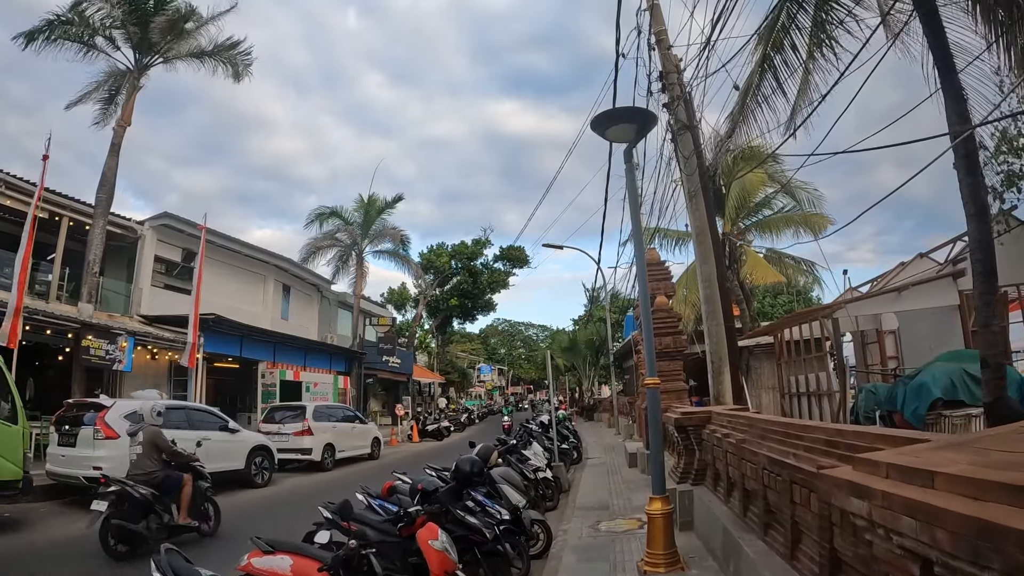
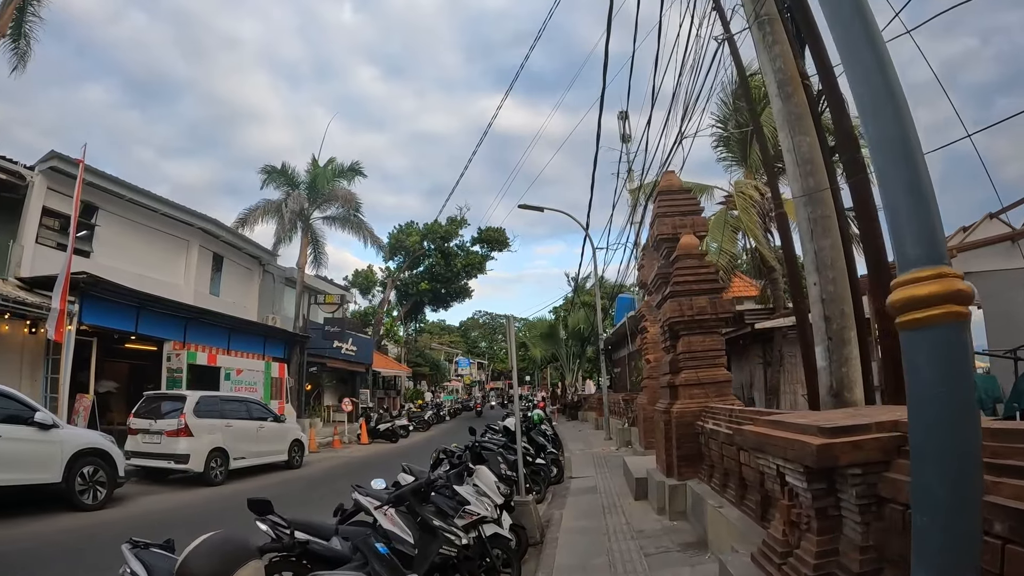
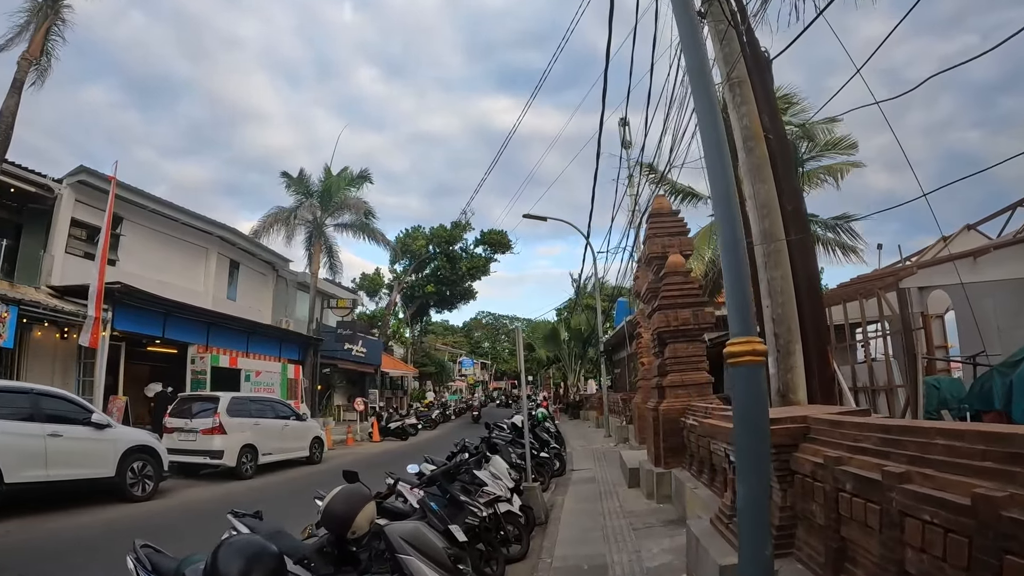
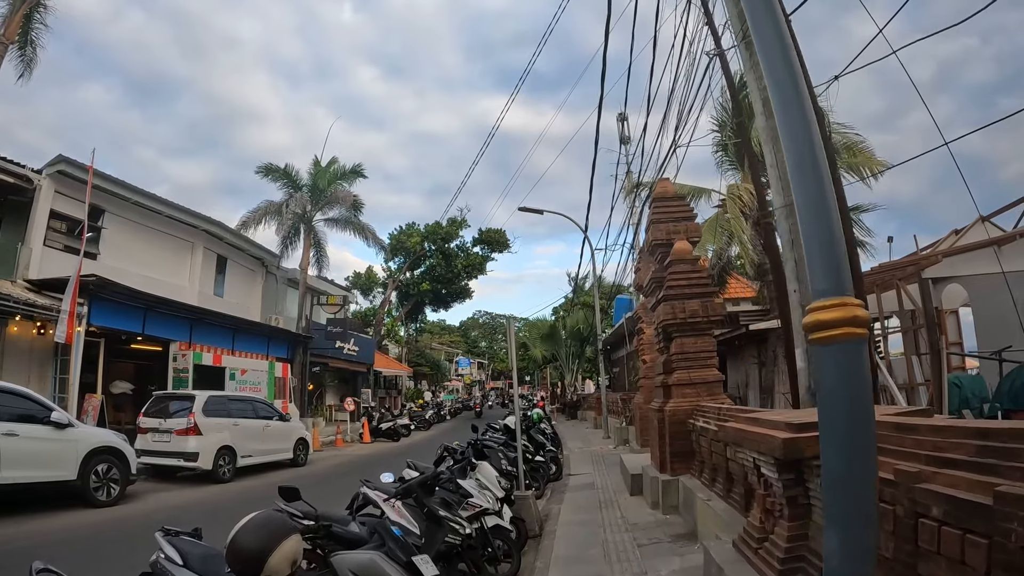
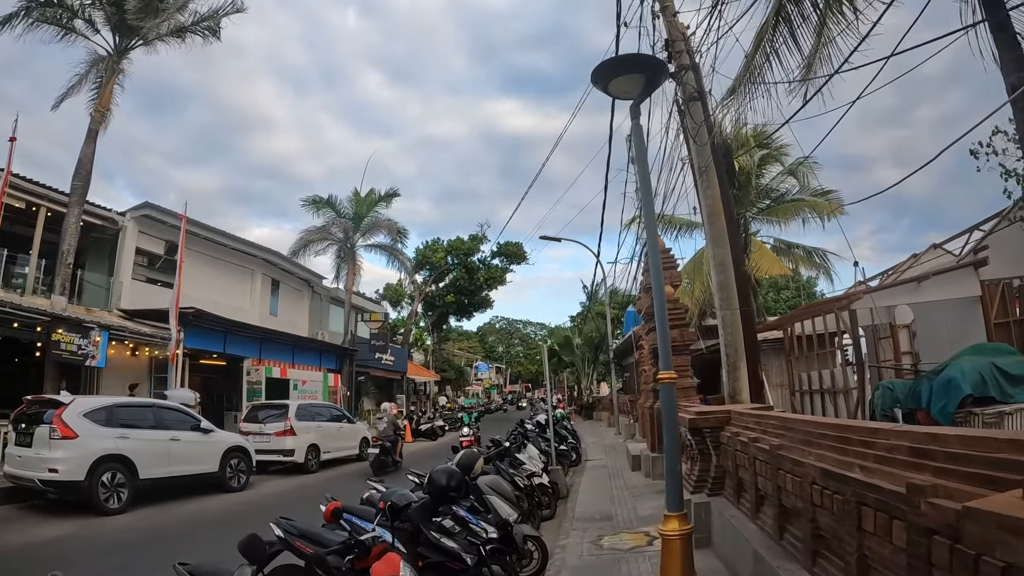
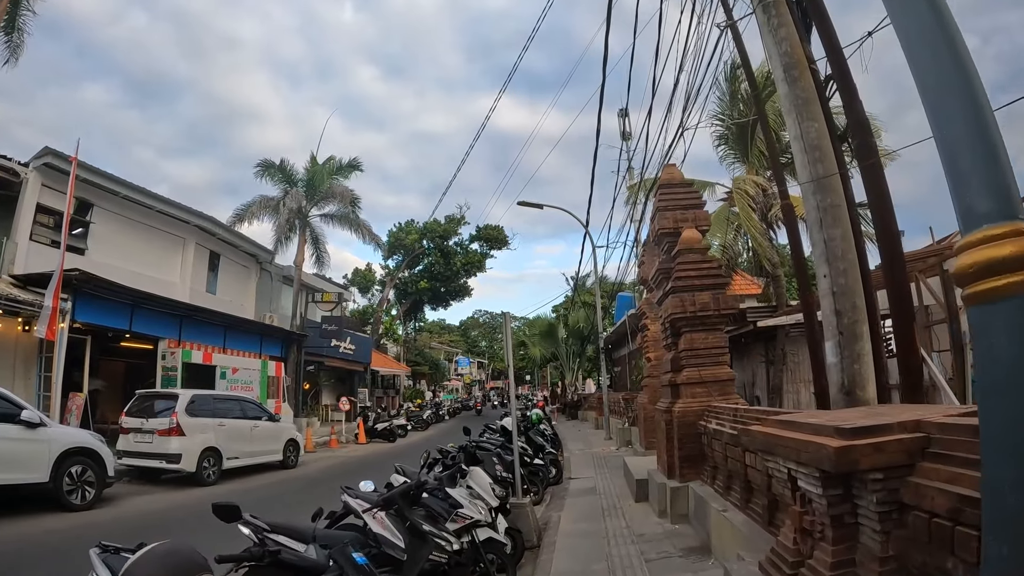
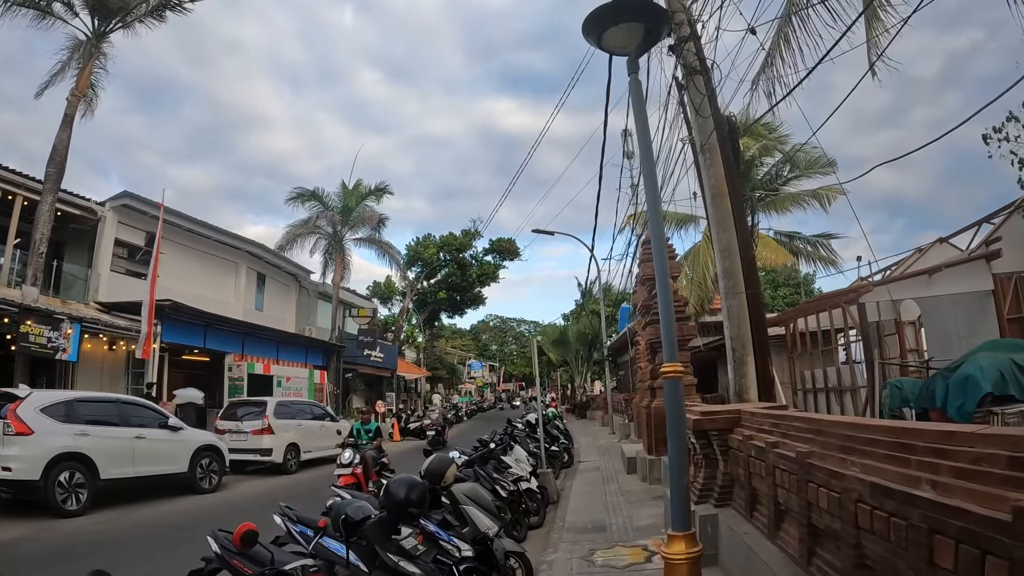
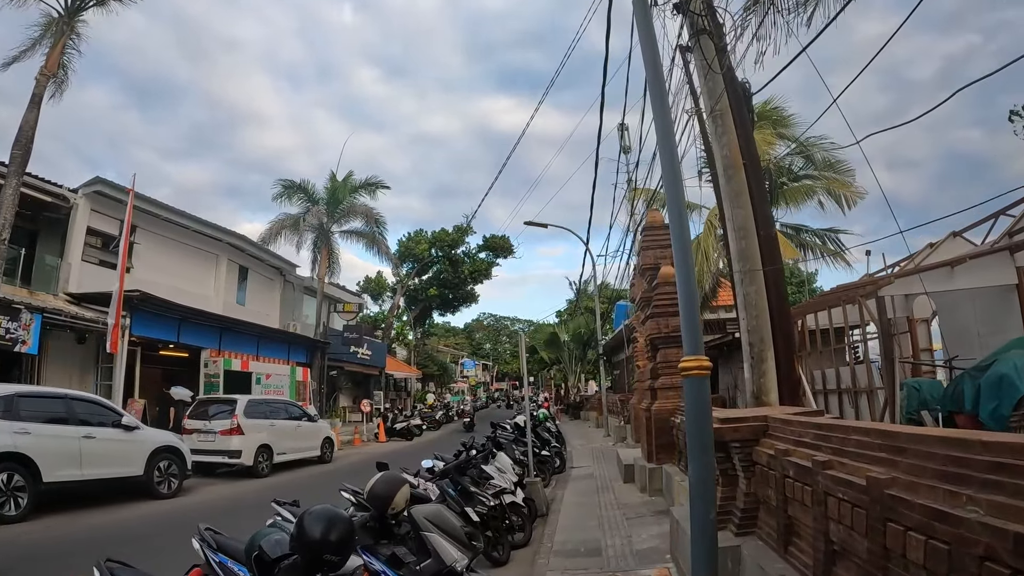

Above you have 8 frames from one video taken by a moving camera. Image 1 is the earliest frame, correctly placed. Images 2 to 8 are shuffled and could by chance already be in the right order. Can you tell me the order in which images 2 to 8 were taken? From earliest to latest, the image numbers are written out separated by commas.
5, 7, 8, 3, 4, 2, 6
